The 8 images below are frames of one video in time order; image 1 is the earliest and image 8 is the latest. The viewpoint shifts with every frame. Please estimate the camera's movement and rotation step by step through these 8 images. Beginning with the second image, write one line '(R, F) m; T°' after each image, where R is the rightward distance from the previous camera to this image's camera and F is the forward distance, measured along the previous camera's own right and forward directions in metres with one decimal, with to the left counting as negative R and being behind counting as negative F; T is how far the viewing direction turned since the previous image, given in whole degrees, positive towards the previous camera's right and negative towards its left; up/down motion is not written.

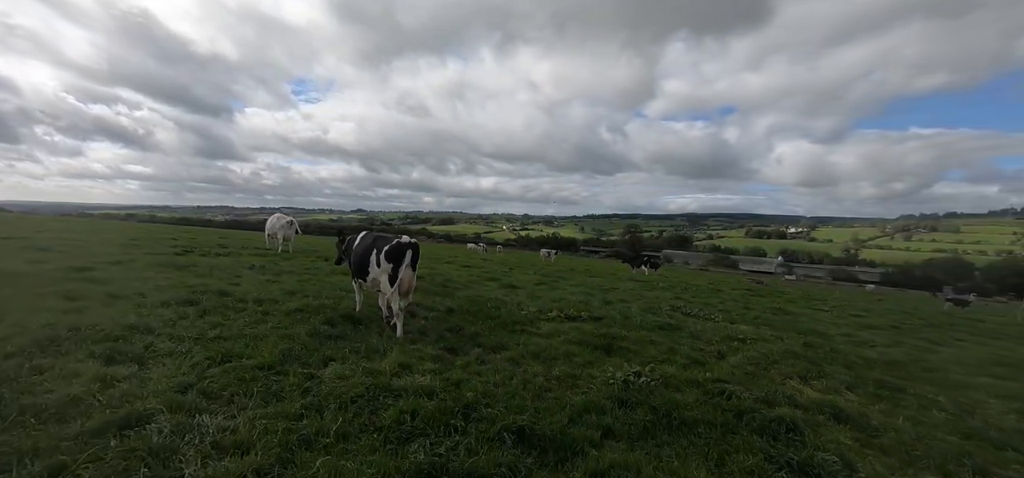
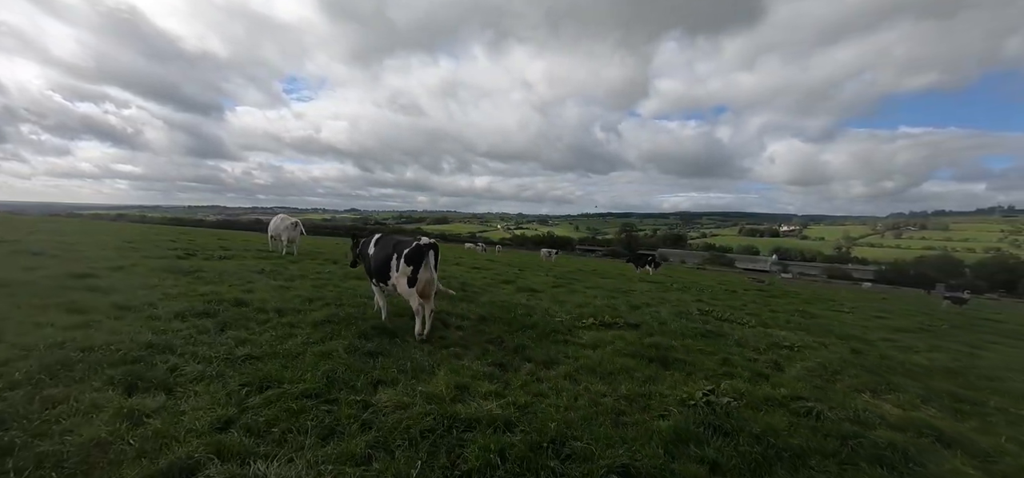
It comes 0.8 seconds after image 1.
(-1.1, +0.7) m; +1°
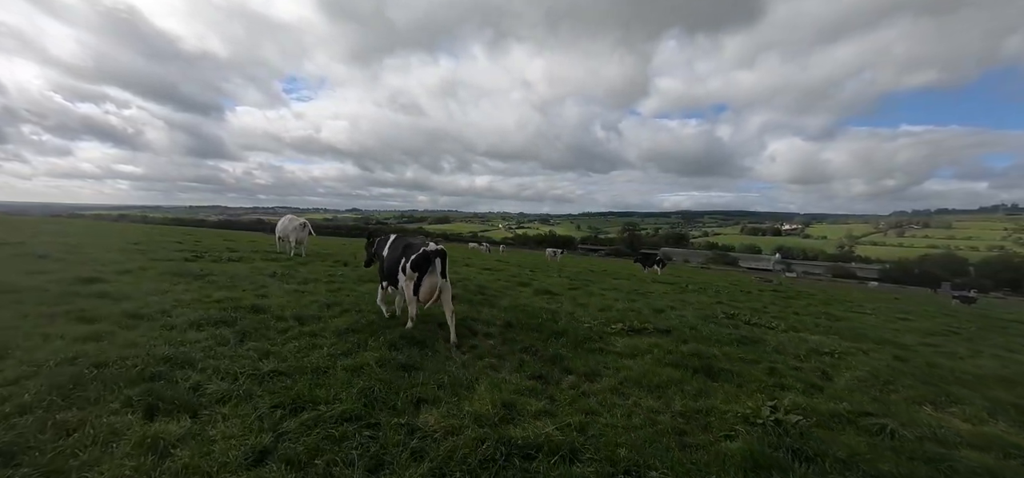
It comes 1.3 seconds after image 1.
(-0.7, +0.5) m; 0°
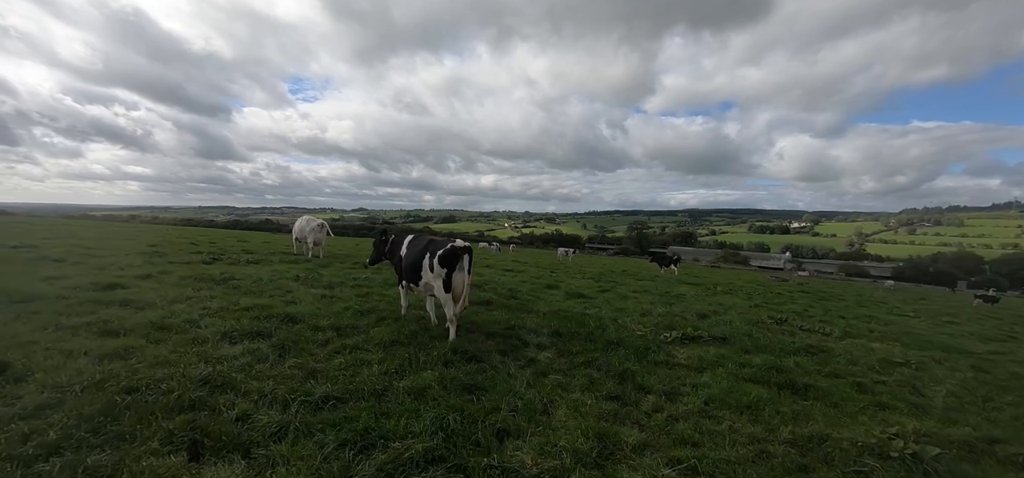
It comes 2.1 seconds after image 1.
(-1.0, +0.8) m; -1°
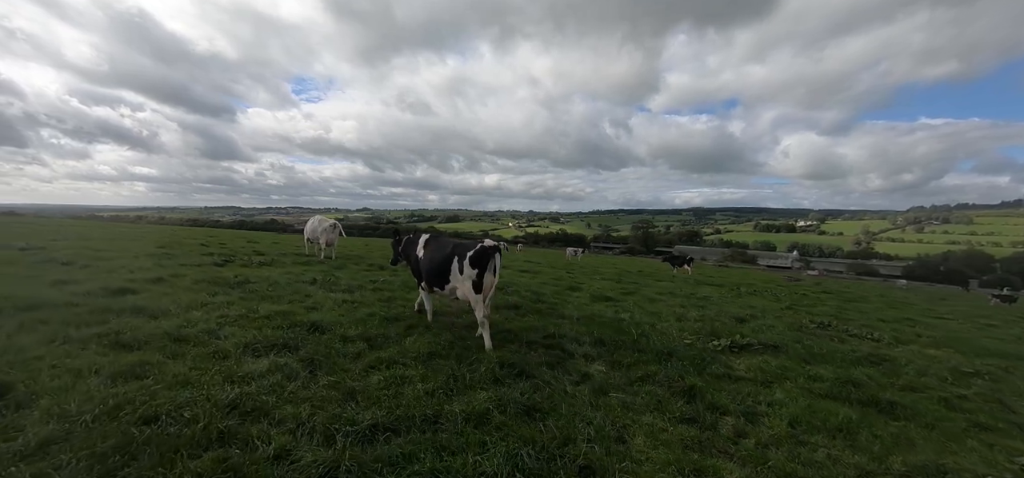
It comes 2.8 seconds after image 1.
(-0.8, +0.7) m; 0°
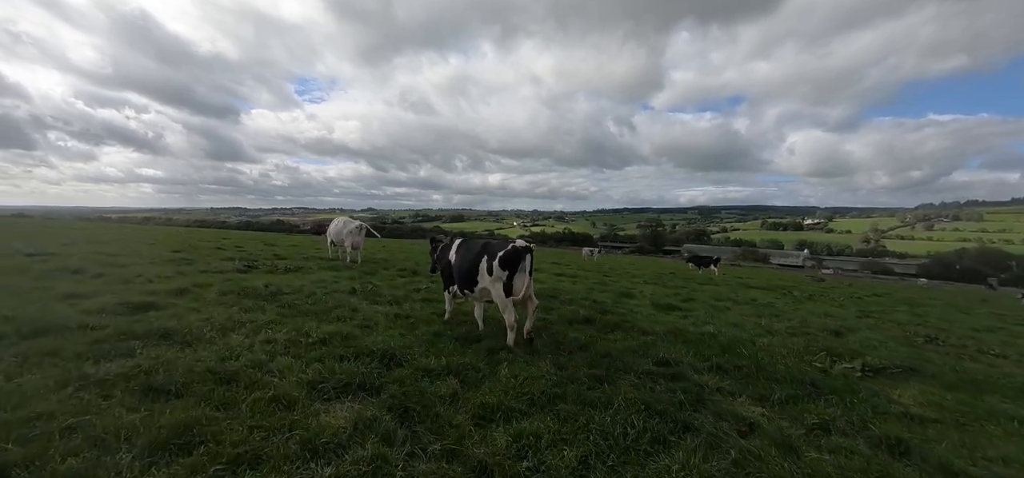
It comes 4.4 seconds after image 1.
(-1.7, +1.5) m; 0°
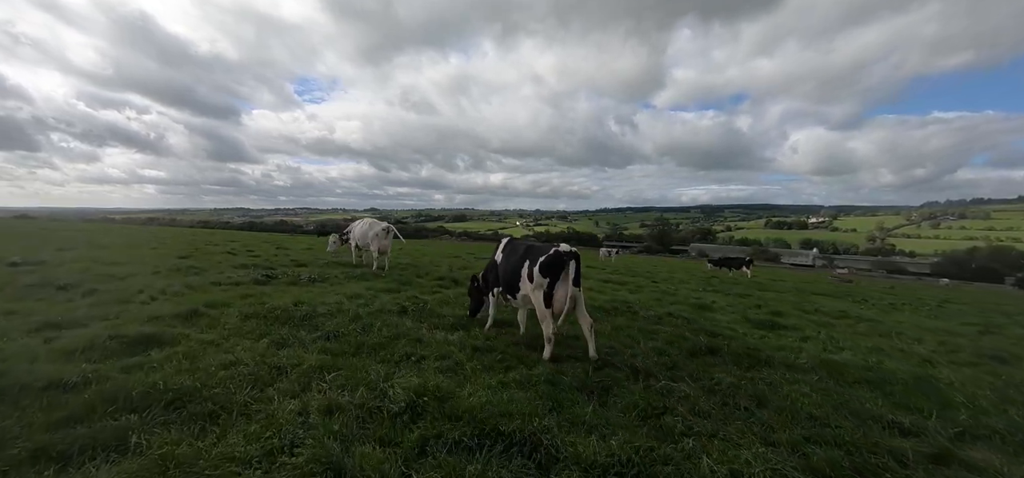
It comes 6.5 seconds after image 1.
(-2.0, +2.3) m; 0°
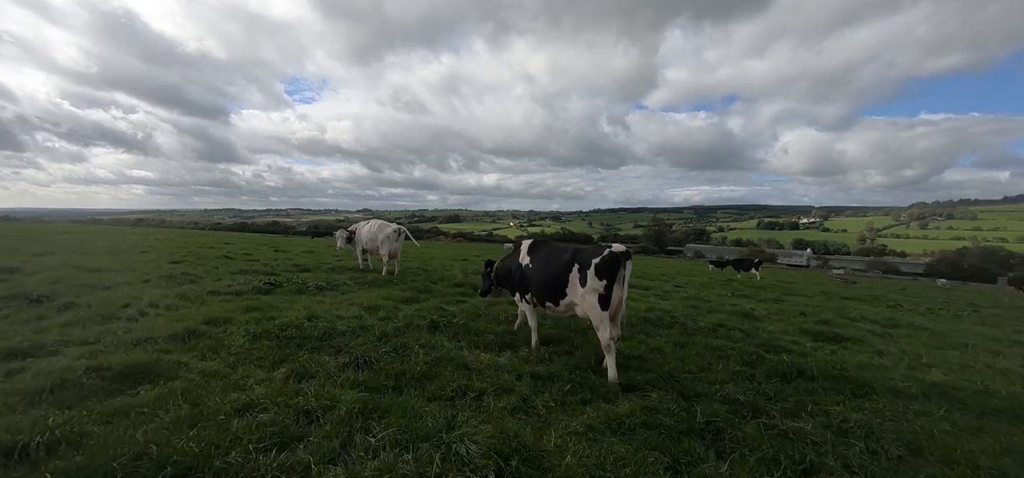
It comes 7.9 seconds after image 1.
(-1.1, +1.2) m; +1°
